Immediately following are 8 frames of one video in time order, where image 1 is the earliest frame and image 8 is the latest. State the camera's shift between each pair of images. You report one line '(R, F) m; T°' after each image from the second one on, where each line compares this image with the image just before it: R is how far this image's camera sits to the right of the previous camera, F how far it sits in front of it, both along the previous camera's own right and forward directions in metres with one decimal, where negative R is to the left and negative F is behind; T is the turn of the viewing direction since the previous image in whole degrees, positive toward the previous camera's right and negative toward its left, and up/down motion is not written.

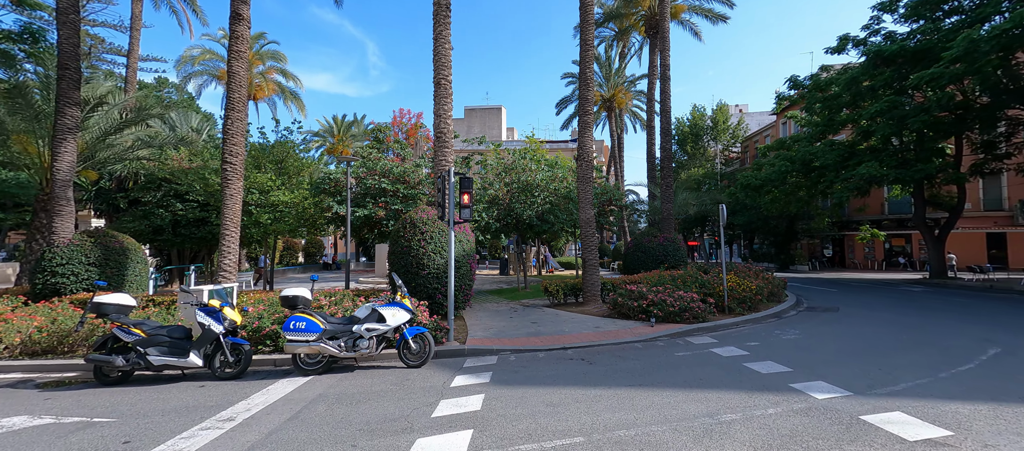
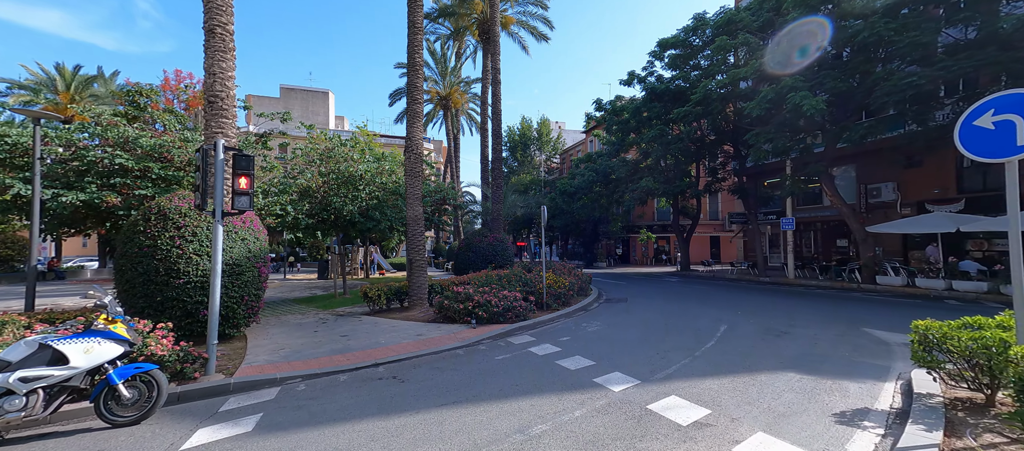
(+0.4, +0.6) m; +24°
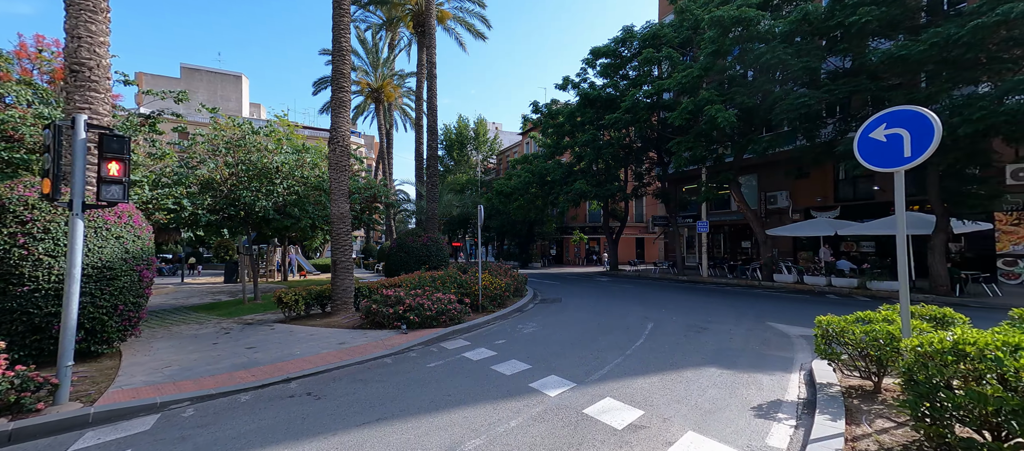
(0.0, +0.3) m; +9°
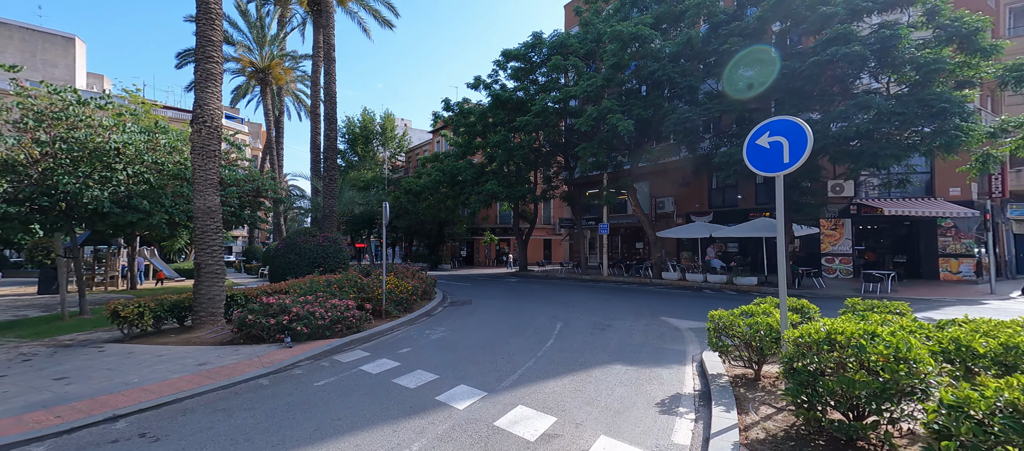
(0.0, +0.4) m; +13°
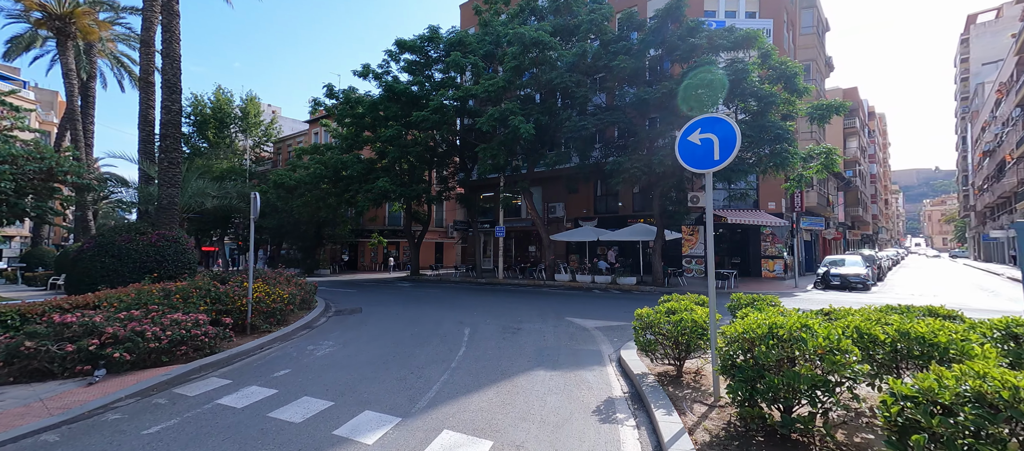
(-0.4, +0.7) m; +17°
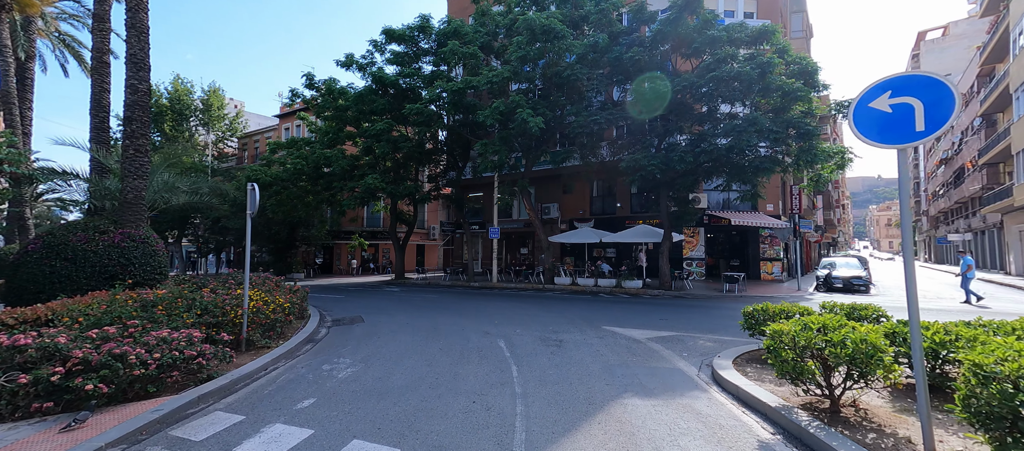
(-1.4, +1.0) m; +4°
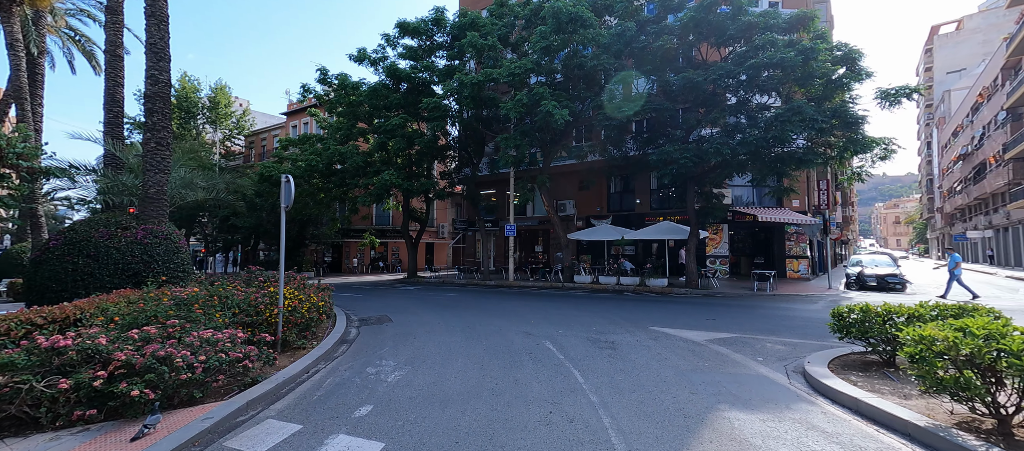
(-0.8, +0.4) m; 0°
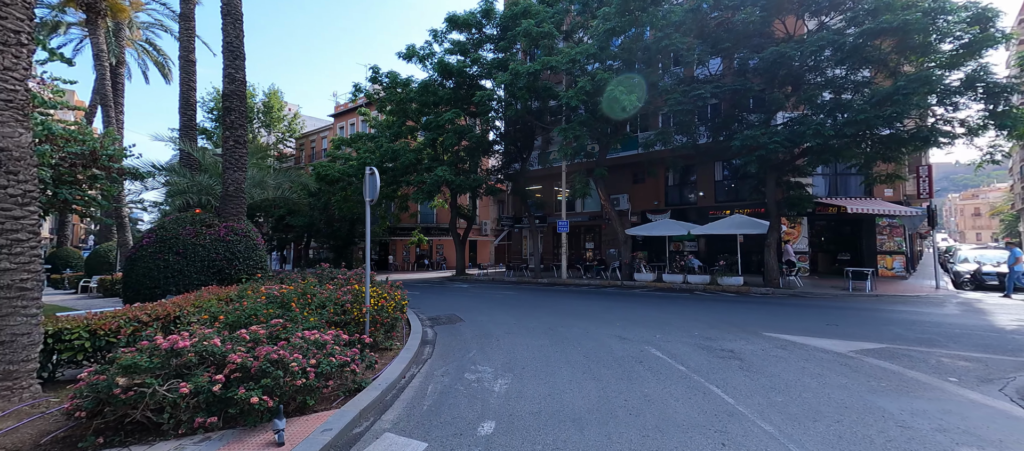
(-1.1, +0.5) m; -5°
